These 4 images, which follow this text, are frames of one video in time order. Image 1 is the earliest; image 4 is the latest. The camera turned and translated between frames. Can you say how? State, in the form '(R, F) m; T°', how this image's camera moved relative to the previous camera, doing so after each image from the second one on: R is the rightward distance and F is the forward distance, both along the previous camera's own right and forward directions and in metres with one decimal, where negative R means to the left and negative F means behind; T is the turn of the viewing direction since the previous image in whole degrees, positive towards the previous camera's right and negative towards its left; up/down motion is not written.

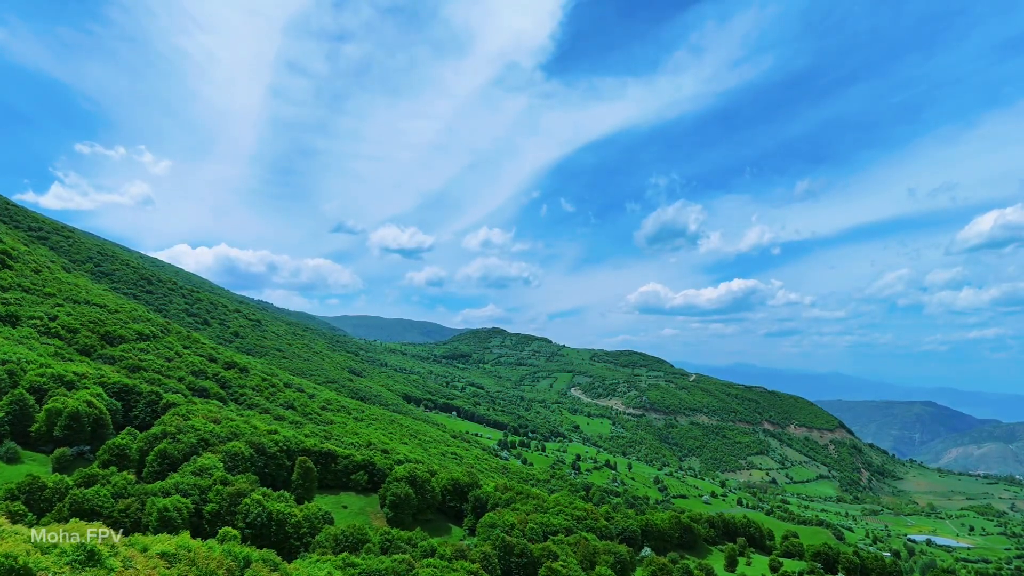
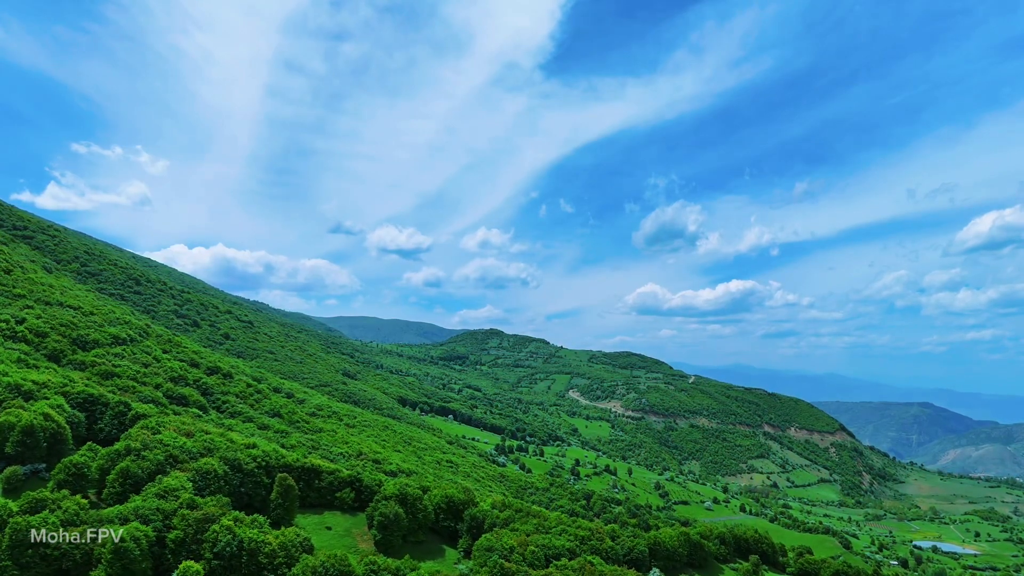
(-0.1, +1.5) m; 0°
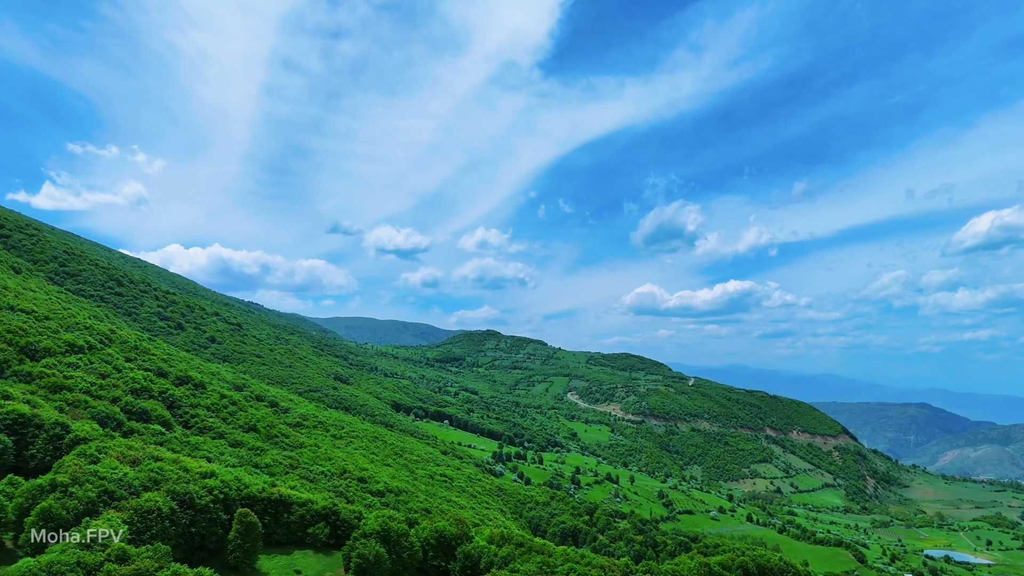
(-0.1, +2.4) m; 0°
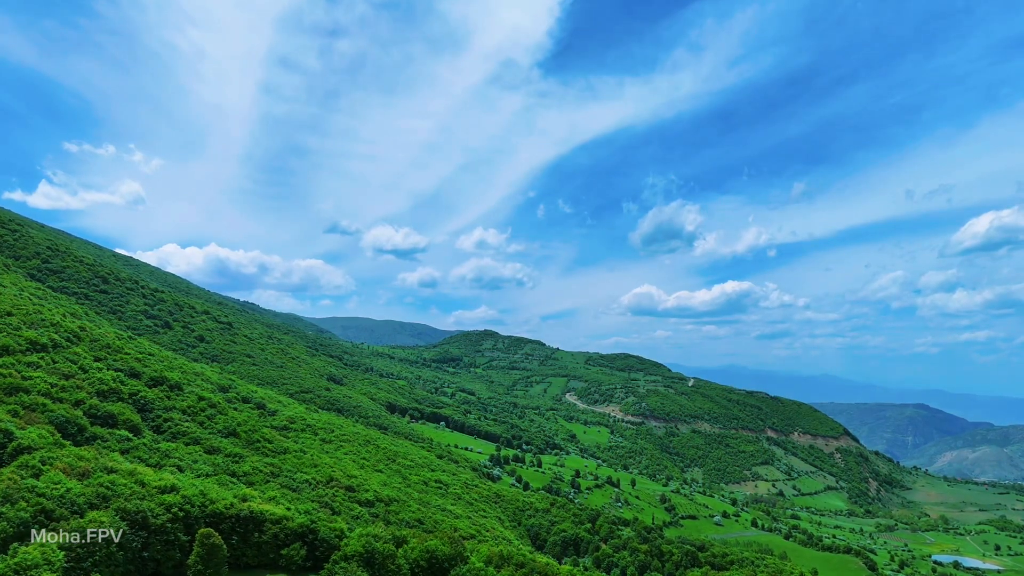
(-0.1, +1.7) m; 0°
